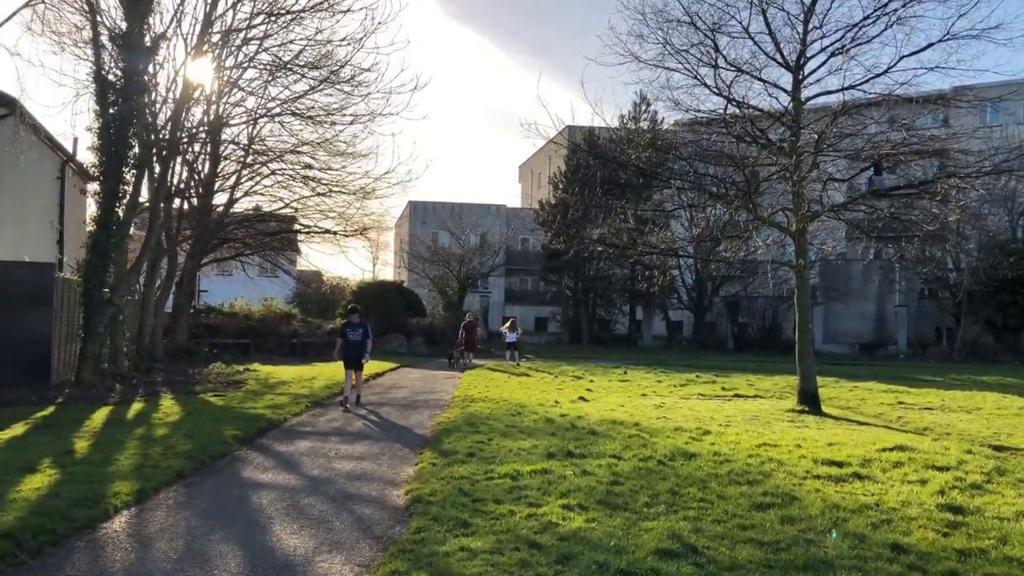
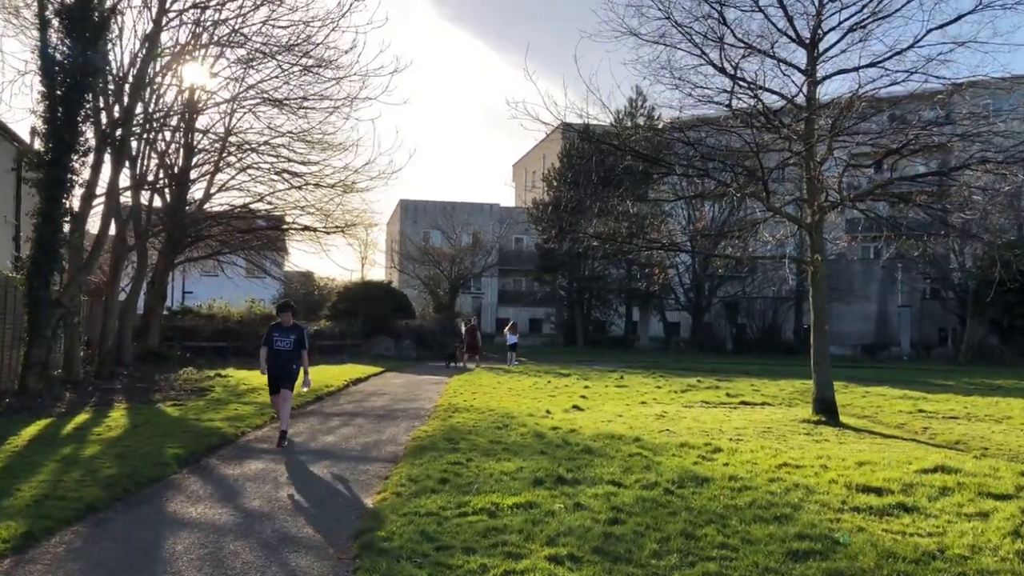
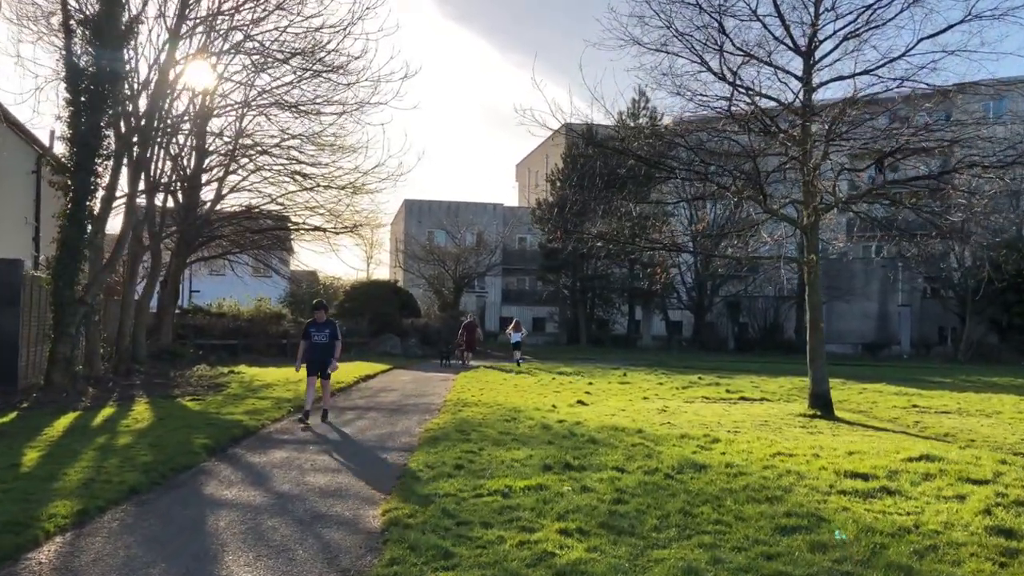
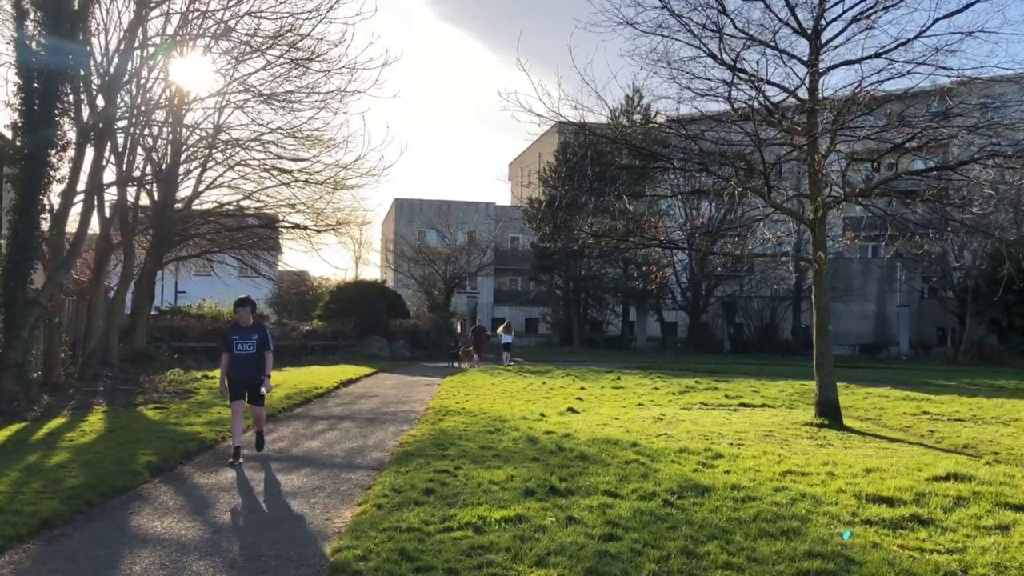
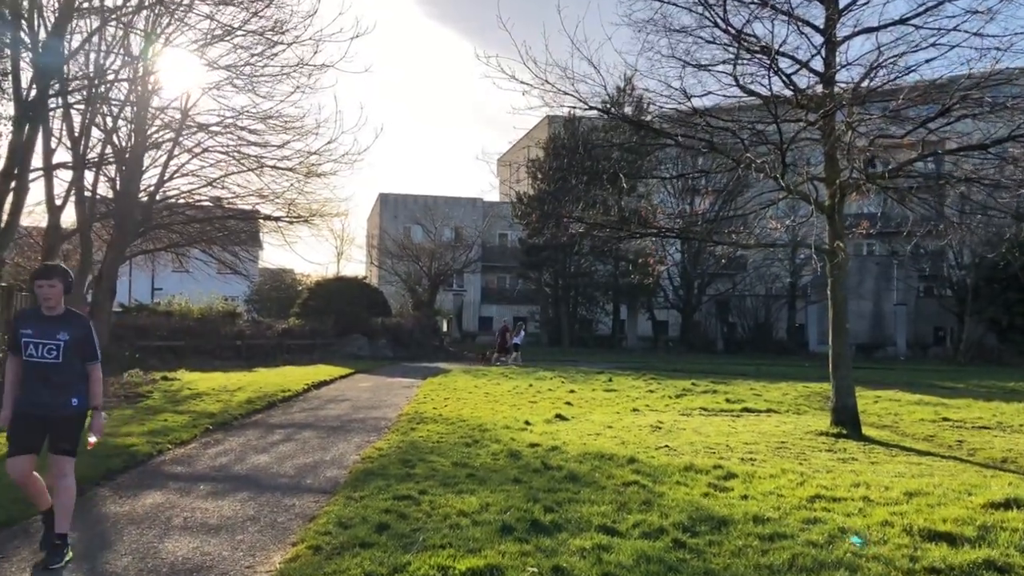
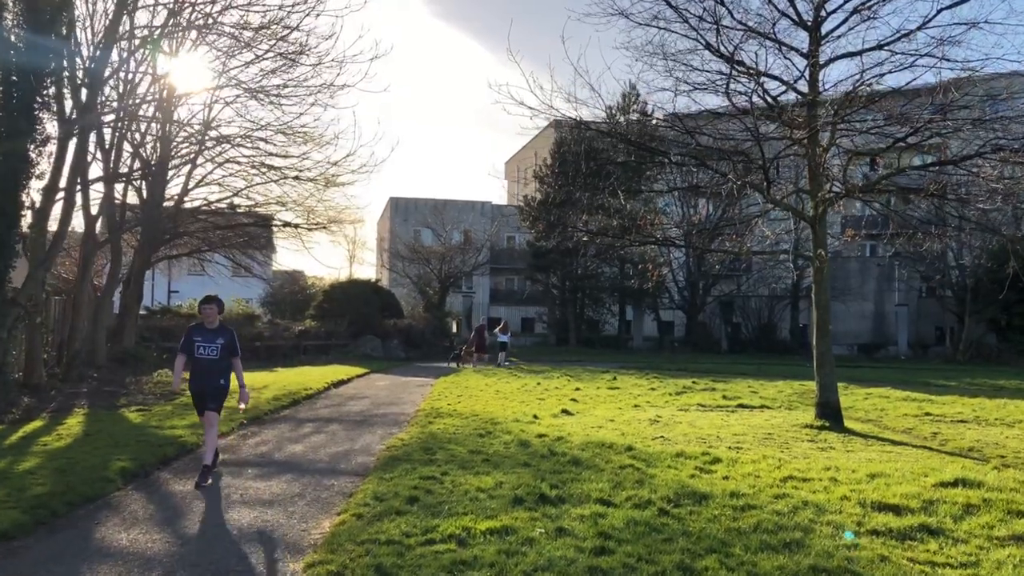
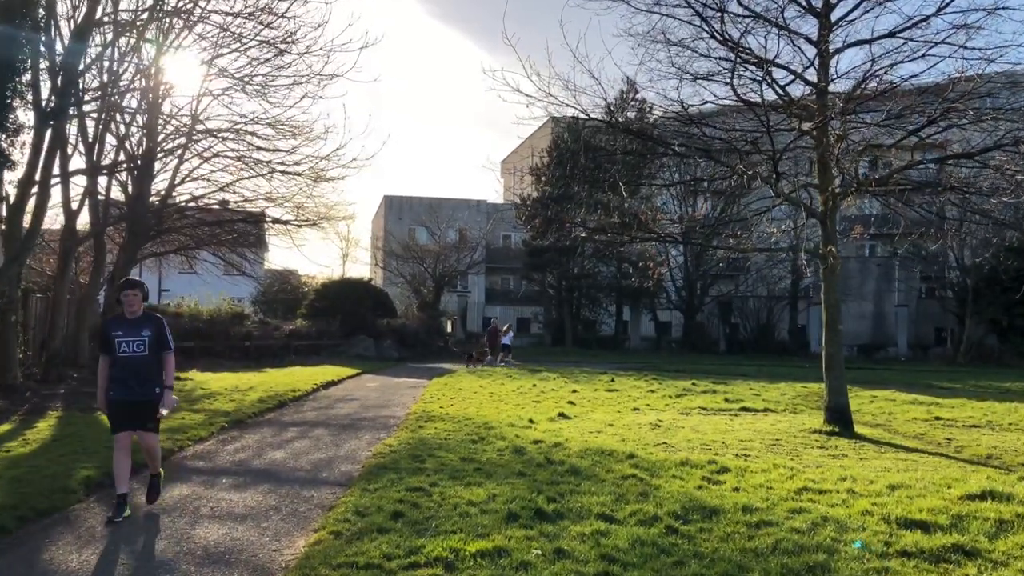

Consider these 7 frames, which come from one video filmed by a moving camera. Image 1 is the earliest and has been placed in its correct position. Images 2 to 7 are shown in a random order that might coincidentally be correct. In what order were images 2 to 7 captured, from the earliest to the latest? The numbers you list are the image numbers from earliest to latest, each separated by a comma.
3, 2, 4, 6, 7, 5
